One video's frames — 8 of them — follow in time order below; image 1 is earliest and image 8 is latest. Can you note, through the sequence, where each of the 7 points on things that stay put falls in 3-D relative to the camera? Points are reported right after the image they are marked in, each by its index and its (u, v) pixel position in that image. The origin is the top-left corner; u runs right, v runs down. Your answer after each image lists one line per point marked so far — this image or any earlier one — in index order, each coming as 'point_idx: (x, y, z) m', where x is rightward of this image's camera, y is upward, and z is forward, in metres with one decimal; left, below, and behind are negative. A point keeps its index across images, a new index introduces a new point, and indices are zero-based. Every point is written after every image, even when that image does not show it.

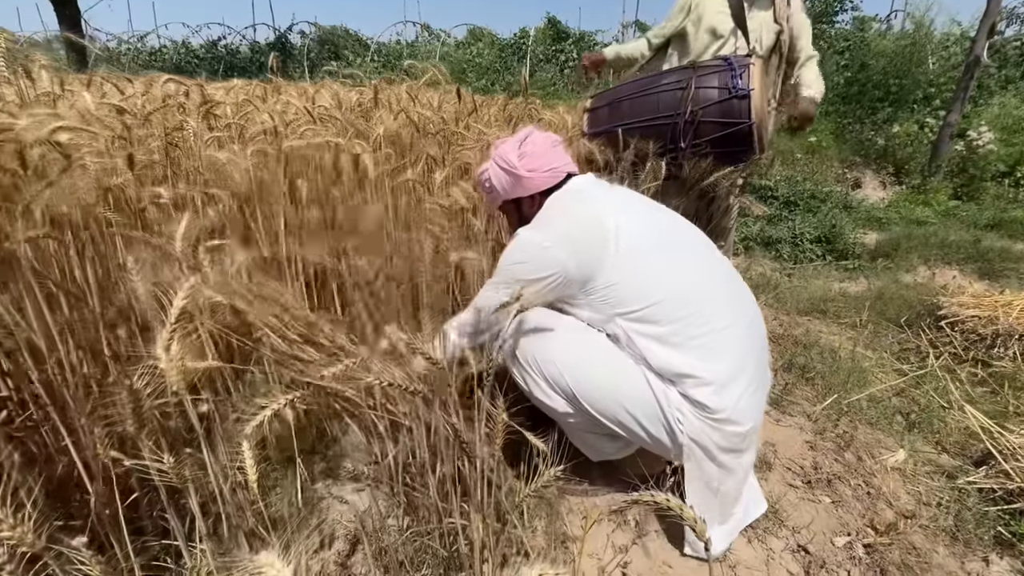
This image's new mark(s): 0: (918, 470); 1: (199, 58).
0: (+2.0, -0.9, +2.3) m
1: (-9.5, +7.0, +14.2) m
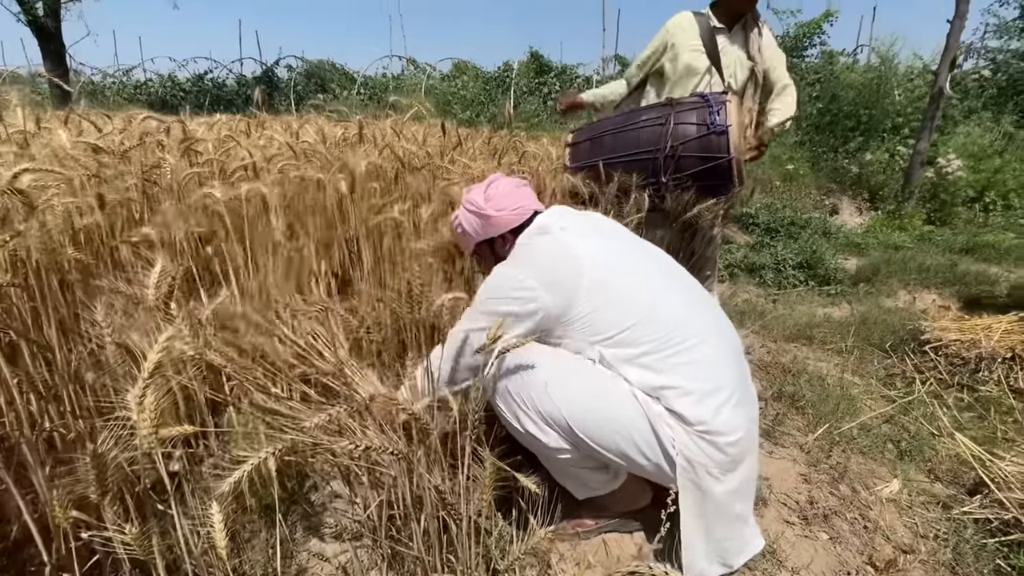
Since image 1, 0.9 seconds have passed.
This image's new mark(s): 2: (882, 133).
0: (+1.9, -1.0, +2.2) m
1: (-10.0, +6.0, +14.3) m
2: (+7.2, +3.0, +9.1) m
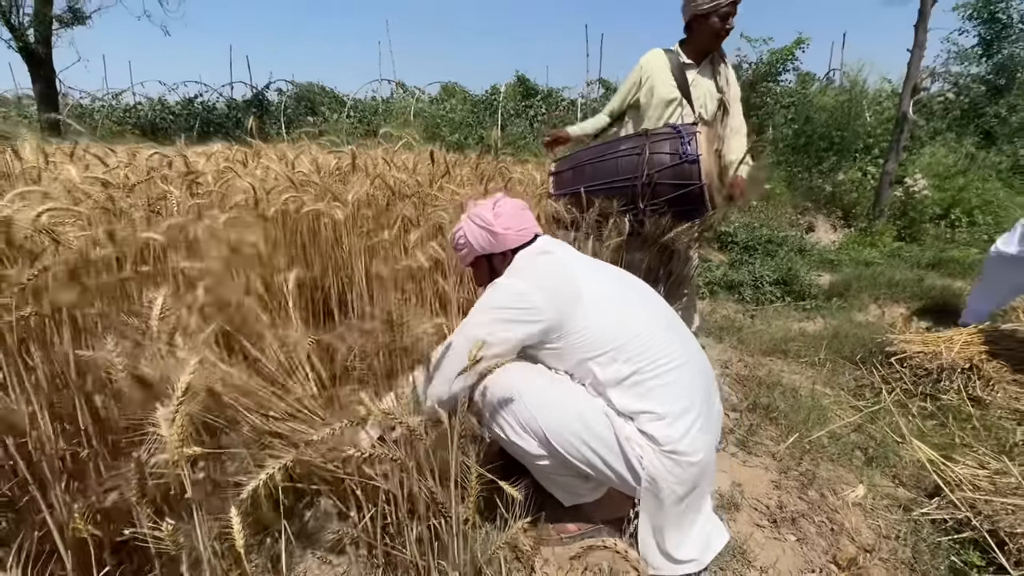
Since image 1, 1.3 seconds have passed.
0: (+1.9, -1.1, +2.4) m
1: (-10.4, +5.3, +14.5) m
2: (+6.9, +2.7, +9.5) m
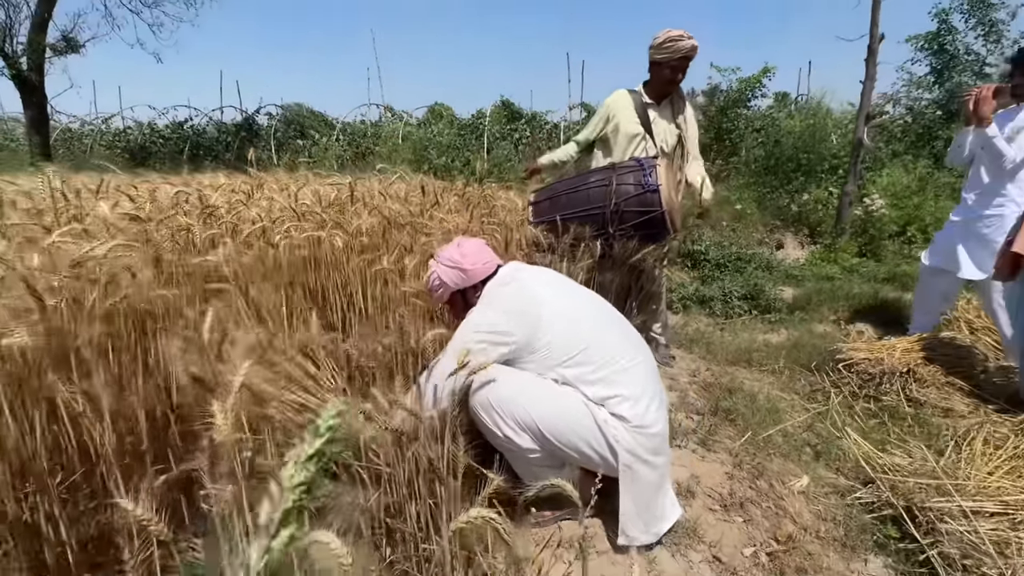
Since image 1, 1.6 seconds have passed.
0: (+1.8, -1.2, +2.7) m
1: (-10.9, +4.7, +14.7) m
2: (+6.6, +2.4, +10.1) m
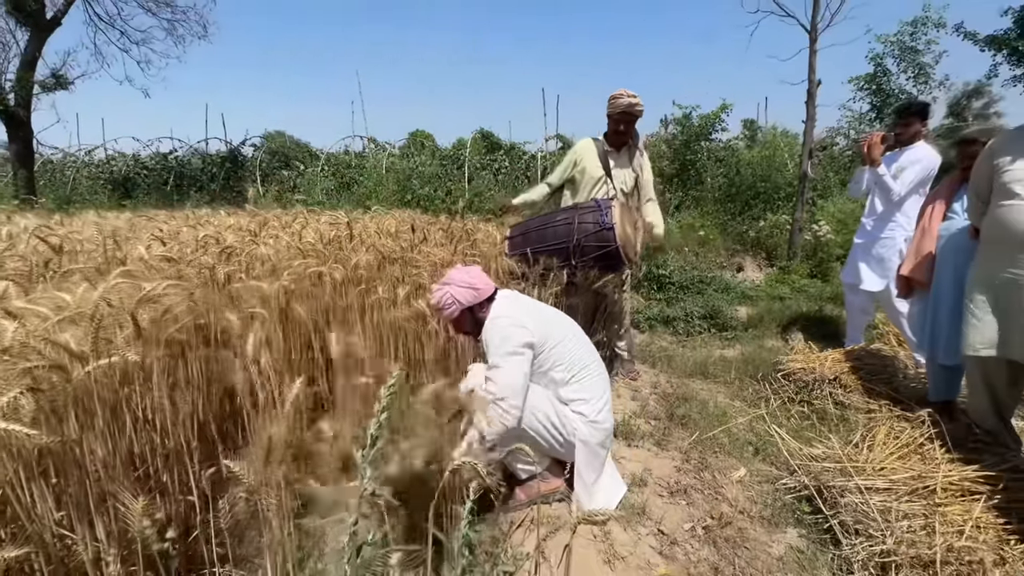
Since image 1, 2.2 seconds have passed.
0: (+1.6, -1.3, +3.2) m
1: (-11.5, +3.7, +15.0) m
2: (+6.1, +2.0, +10.9) m
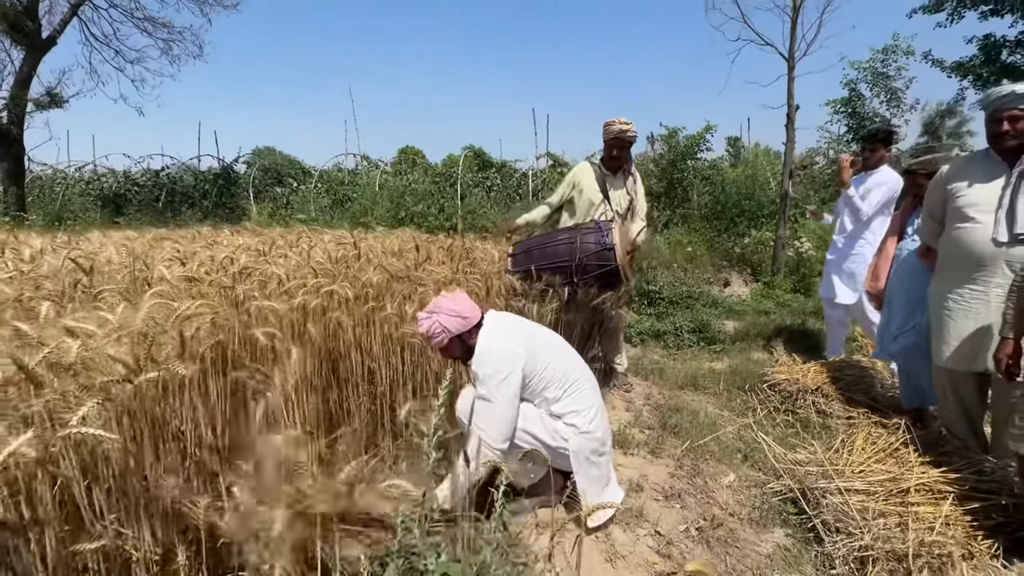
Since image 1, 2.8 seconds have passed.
0: (+1.7, -1.4, +3.4) m
1: (-11.8, +3.2, +15.1) m
2: (+6.0, +1.7, +11.3) m
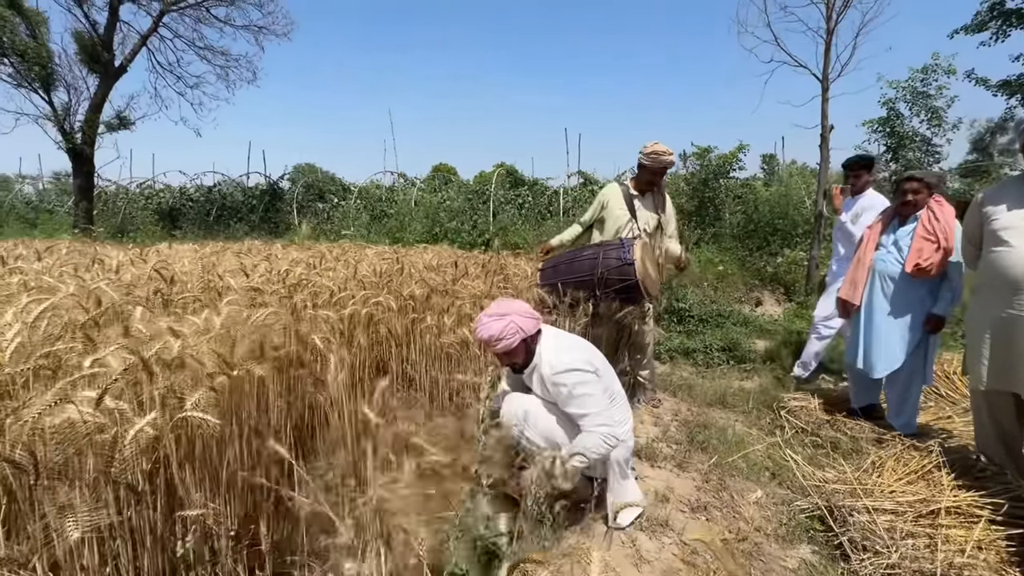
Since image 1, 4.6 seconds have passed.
0: (+1.9, -1.6, +3.5) m
1: (-10.7, +2.9, +16.1) m
2: (+6.7, +1.2, +11.2) m
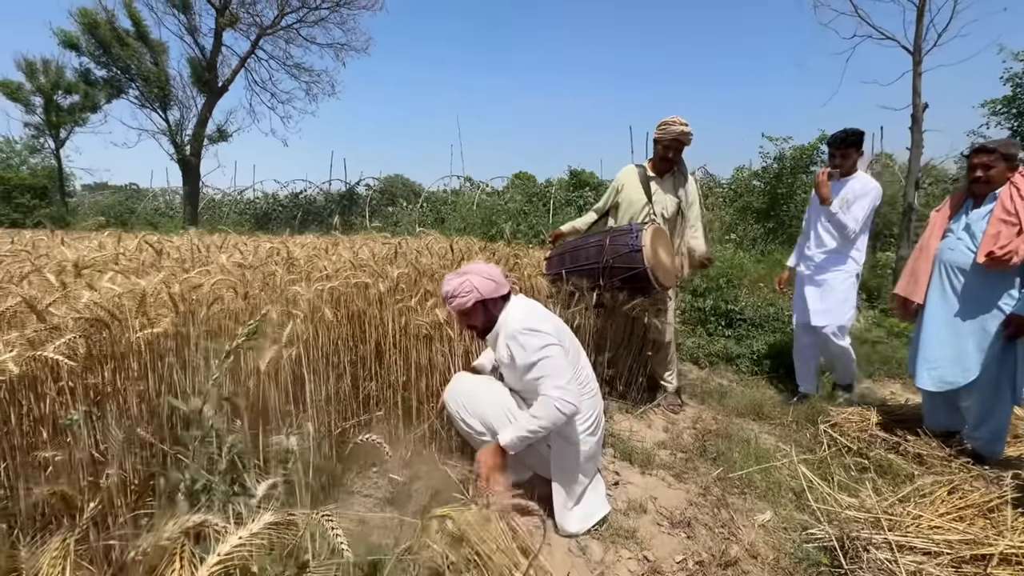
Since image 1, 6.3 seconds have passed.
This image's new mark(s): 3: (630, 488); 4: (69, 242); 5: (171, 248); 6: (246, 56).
0: (+1.6, -1.5, +2.9) m
1: (-8.6, +3.0, +17.5) m
2: (+7.8, +1.0, +9.8) m
3: (+0.8, -1.3, +3.2) m
4: (-4.2, +0.4, +4.5) m
5: (-2.8, +0.3, +3.9) m
6: (-9.4, +8.2, +16.7) m
